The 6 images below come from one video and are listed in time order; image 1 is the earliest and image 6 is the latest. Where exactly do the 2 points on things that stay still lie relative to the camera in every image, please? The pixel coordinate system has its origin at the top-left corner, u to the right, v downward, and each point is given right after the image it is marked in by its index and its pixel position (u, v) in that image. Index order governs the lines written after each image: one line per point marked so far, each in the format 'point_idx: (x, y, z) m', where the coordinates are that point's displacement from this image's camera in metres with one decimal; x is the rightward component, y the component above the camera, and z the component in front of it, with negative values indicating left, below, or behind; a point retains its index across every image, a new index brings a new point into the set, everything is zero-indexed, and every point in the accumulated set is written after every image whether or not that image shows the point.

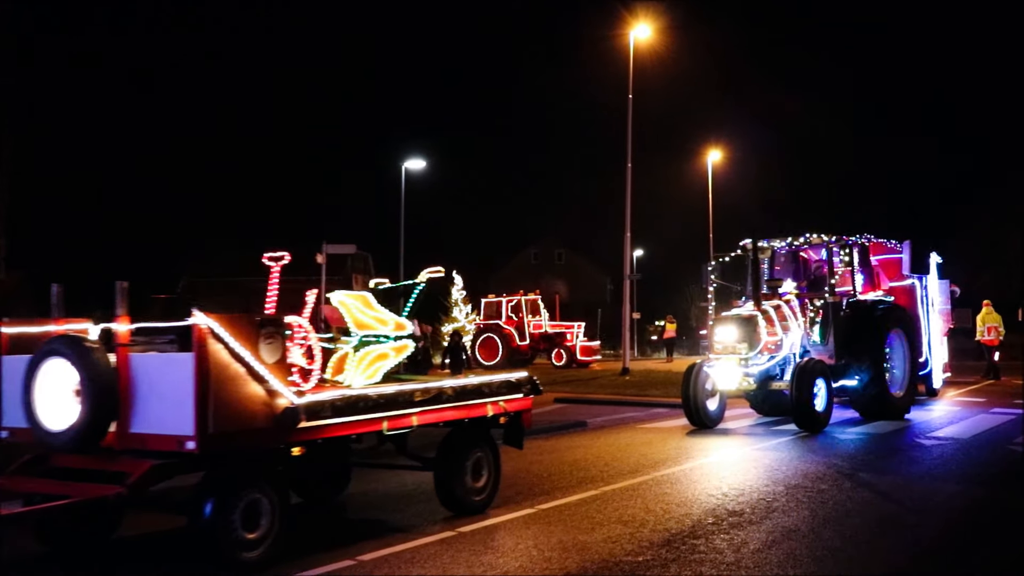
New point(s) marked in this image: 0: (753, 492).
0: (+3.0, -2.4, +11.2) m
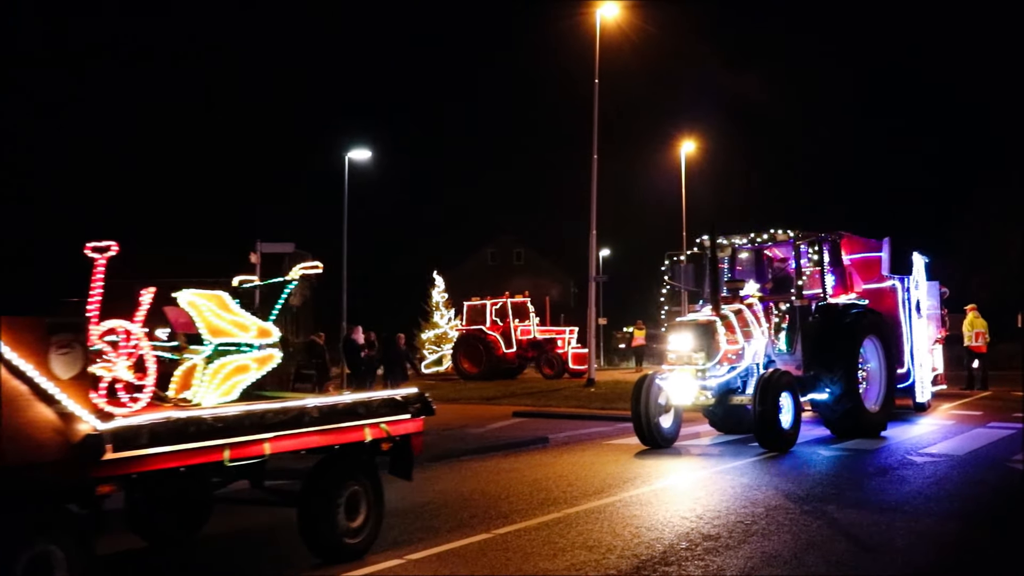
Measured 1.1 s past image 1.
0: (+2.4, -2.5, +10.2) m
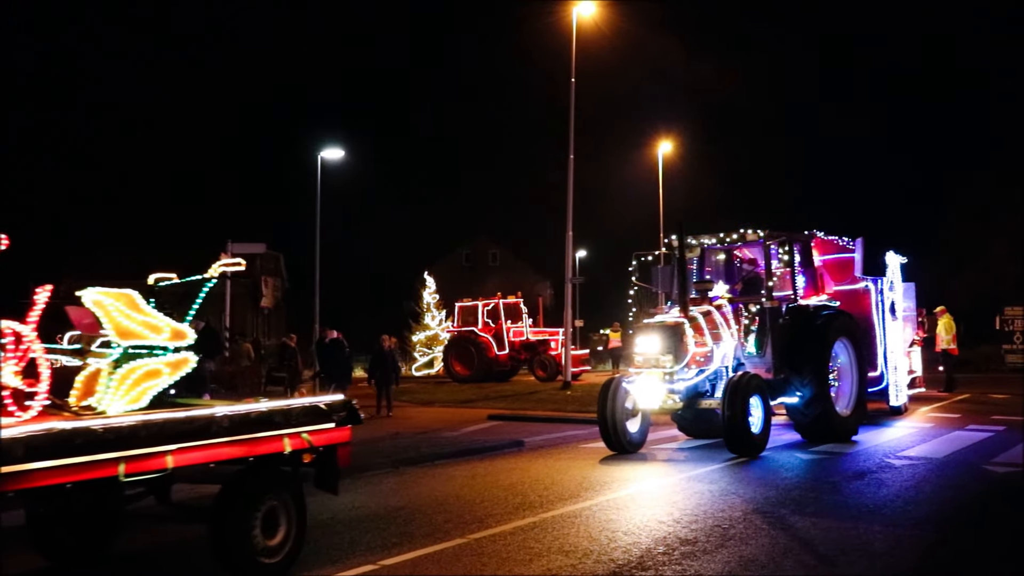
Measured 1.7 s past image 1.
0: (+2.1, -2.5, +10.1) m
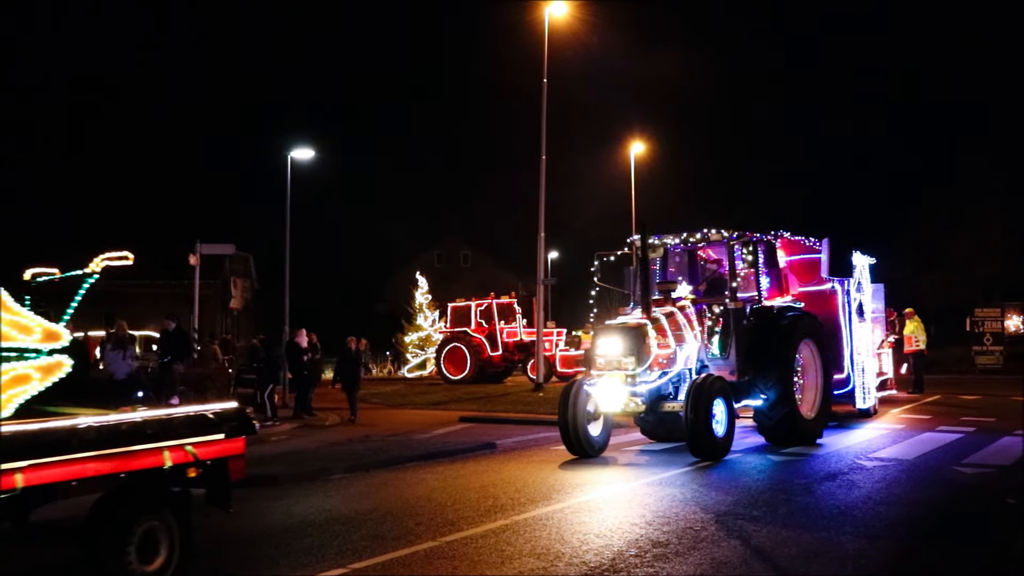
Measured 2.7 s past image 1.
0: (+1.8, -2.5, +10.0) m
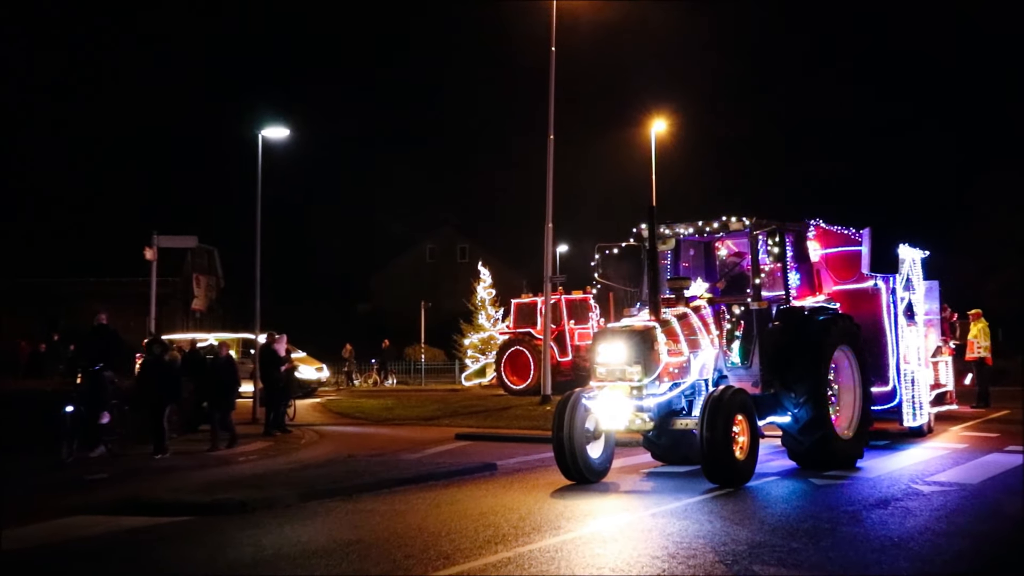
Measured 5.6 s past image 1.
0: (+1.8, -2.5, +8.8) m
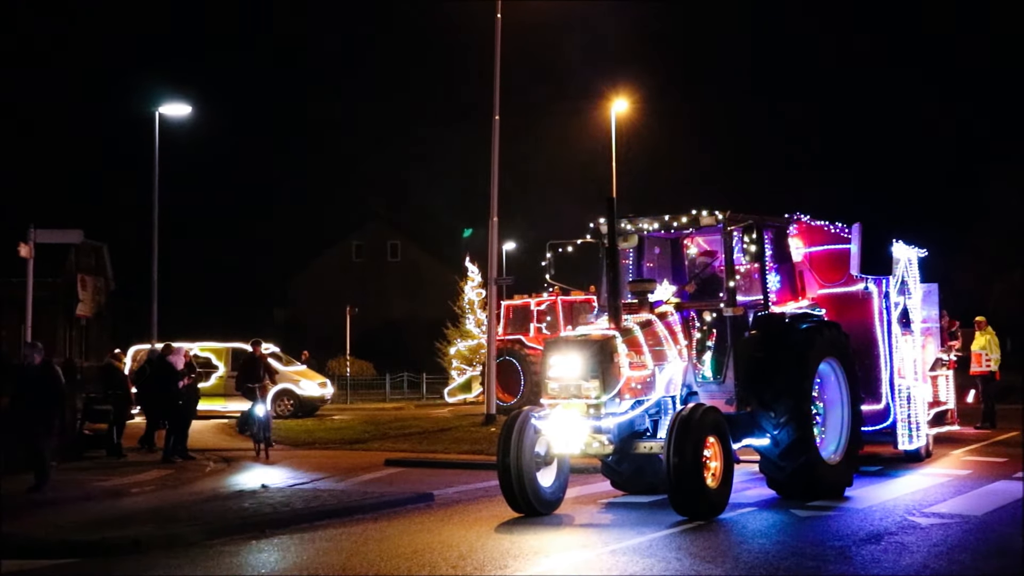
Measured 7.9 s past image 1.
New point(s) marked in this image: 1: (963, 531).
0: (+1.4, -2.6, +7.9) m
1: (+4.2, -2.2, +8.5) m
